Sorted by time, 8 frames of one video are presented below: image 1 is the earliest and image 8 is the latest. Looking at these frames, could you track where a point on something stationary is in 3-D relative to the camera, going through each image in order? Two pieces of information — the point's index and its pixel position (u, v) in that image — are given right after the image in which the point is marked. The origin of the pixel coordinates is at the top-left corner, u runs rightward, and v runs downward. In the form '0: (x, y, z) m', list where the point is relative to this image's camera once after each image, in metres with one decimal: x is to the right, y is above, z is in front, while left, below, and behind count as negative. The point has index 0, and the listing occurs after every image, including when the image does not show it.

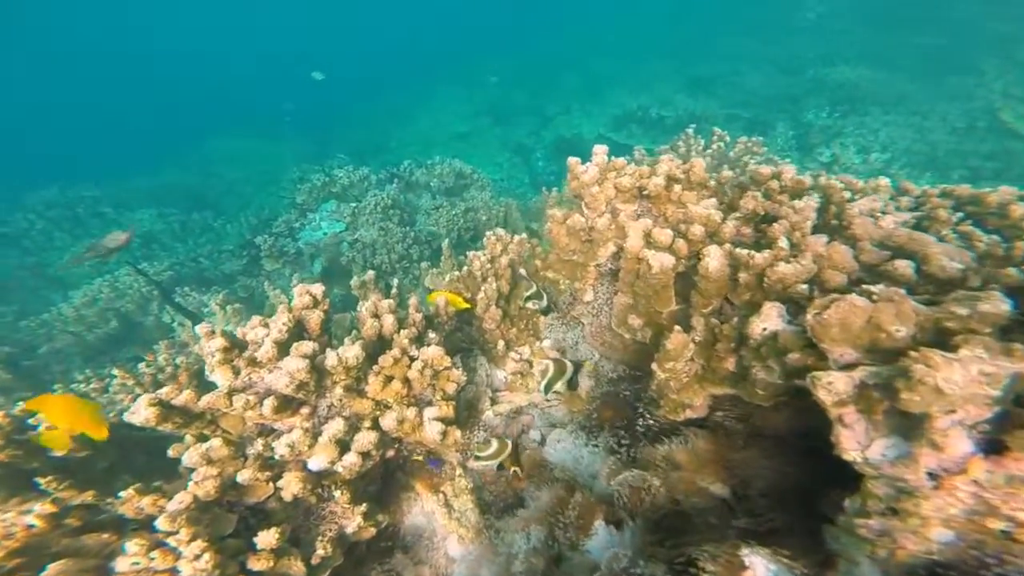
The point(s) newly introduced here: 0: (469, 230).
0: (-0.8, +1.1, +8.2) m
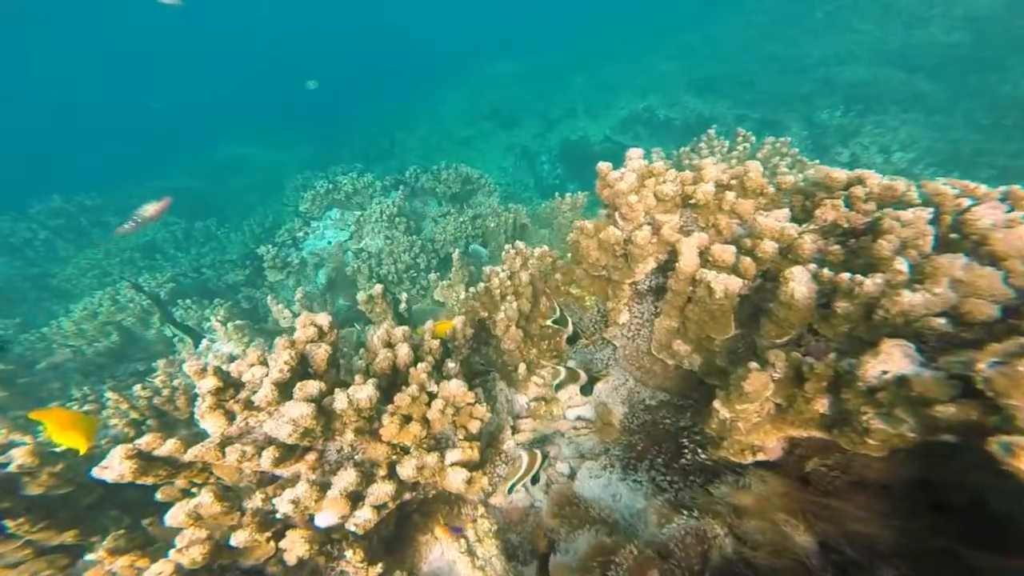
0: (-0.6, +0.9, +8.0) m
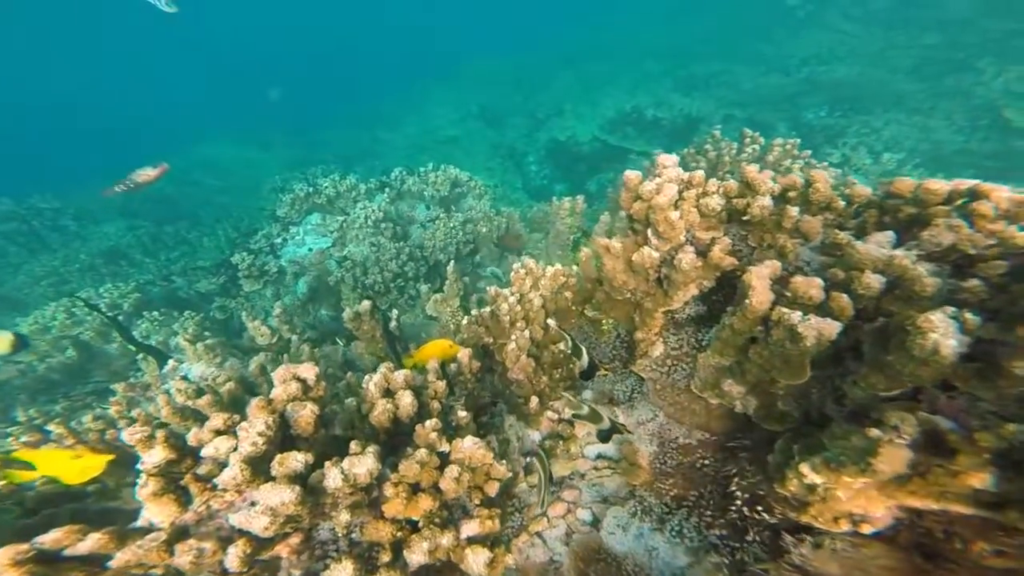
0: (-0.8, +0.8, +7.6) m
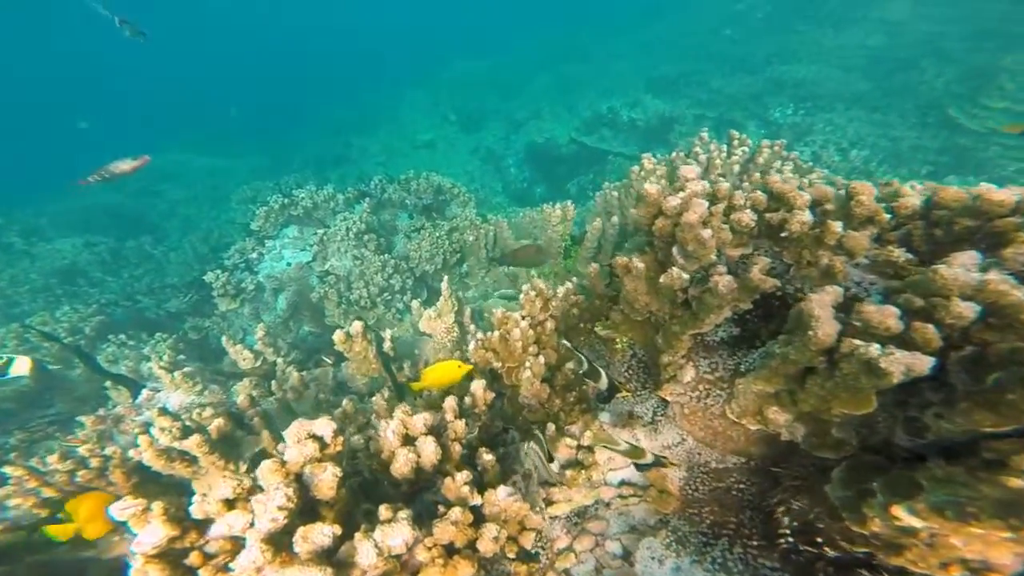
0: (-1.0, +0.6, +7.4) m
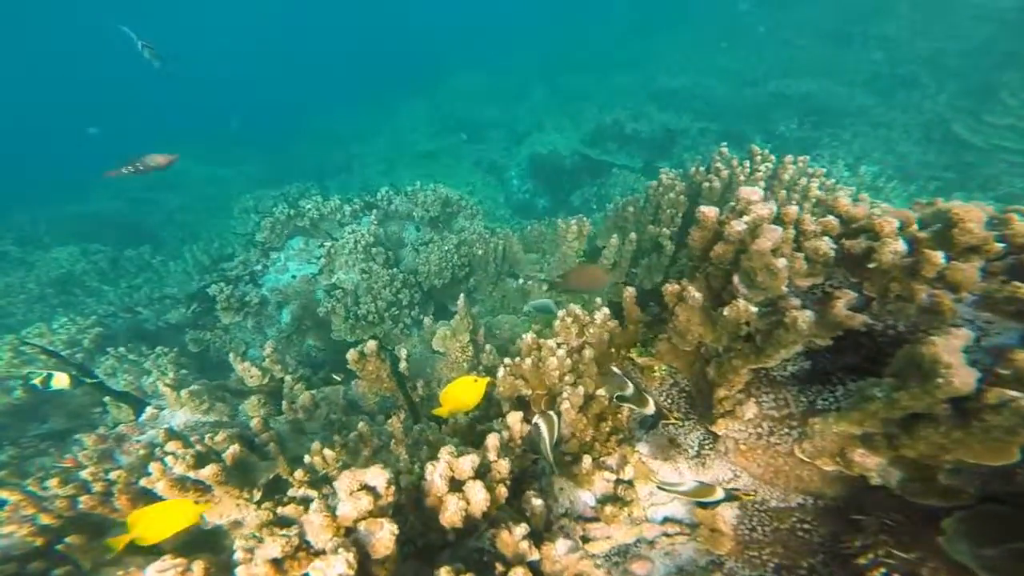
0: (-0.8, +0.4, +7.3) m
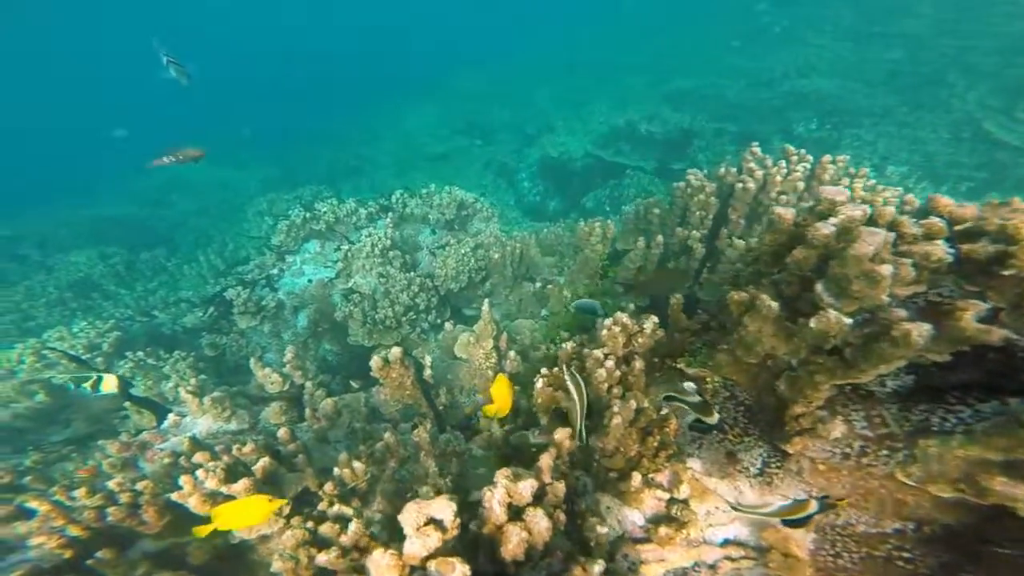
0: (-0.5, +0.3, +7.2) m
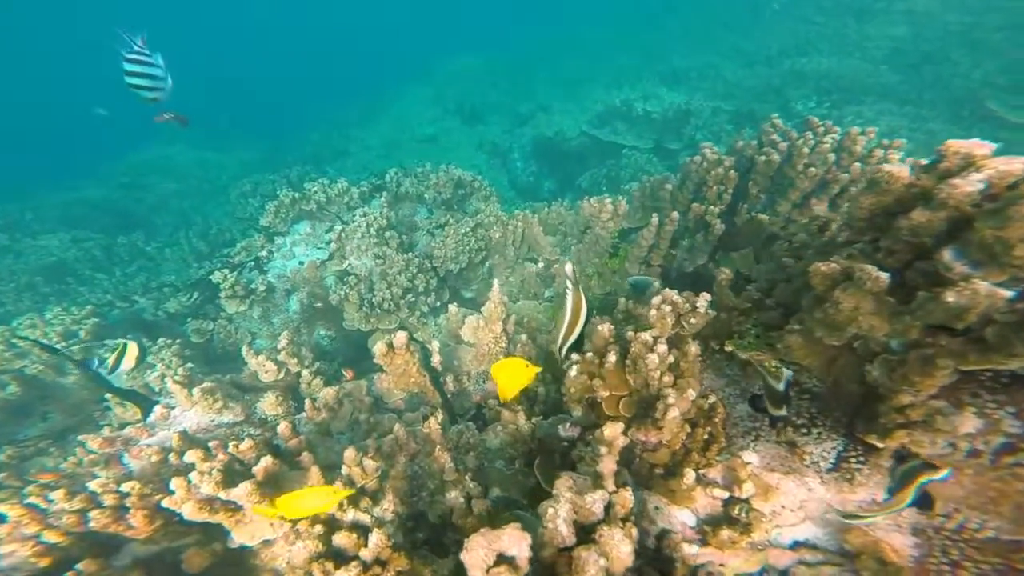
0: (-0.4, +0.6, +6.8) m
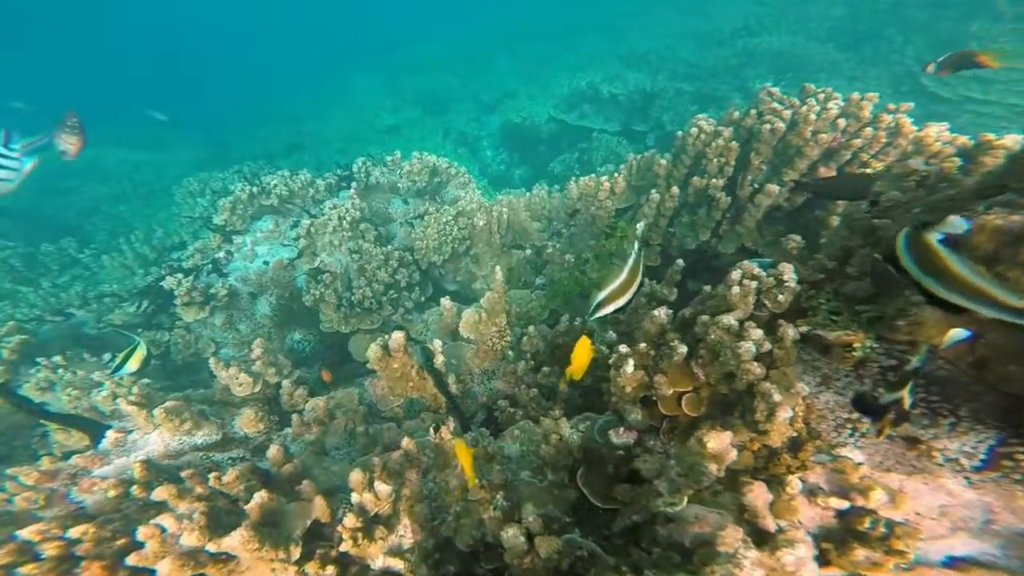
0: (-0.6, +0.7, +6.4) m
